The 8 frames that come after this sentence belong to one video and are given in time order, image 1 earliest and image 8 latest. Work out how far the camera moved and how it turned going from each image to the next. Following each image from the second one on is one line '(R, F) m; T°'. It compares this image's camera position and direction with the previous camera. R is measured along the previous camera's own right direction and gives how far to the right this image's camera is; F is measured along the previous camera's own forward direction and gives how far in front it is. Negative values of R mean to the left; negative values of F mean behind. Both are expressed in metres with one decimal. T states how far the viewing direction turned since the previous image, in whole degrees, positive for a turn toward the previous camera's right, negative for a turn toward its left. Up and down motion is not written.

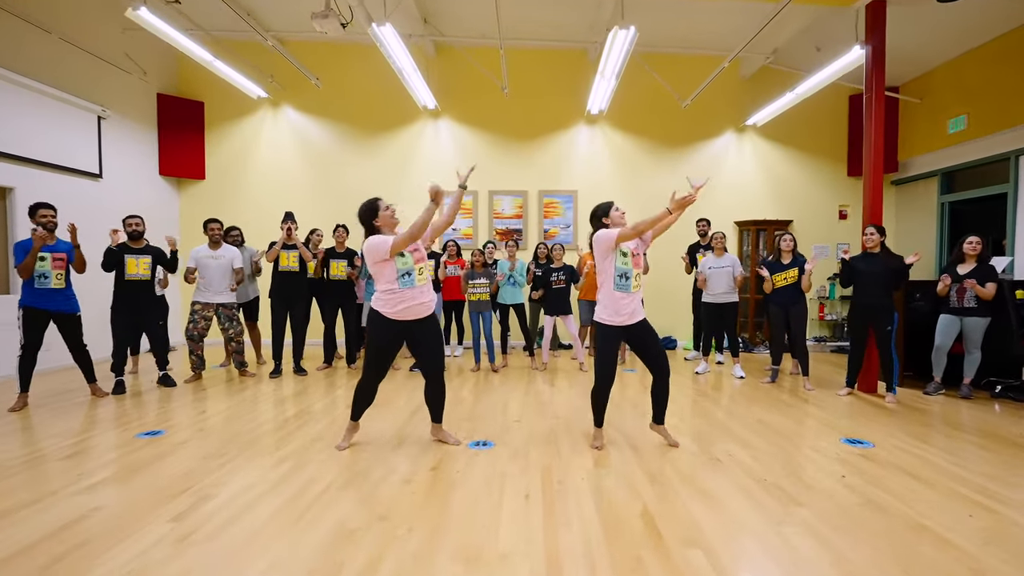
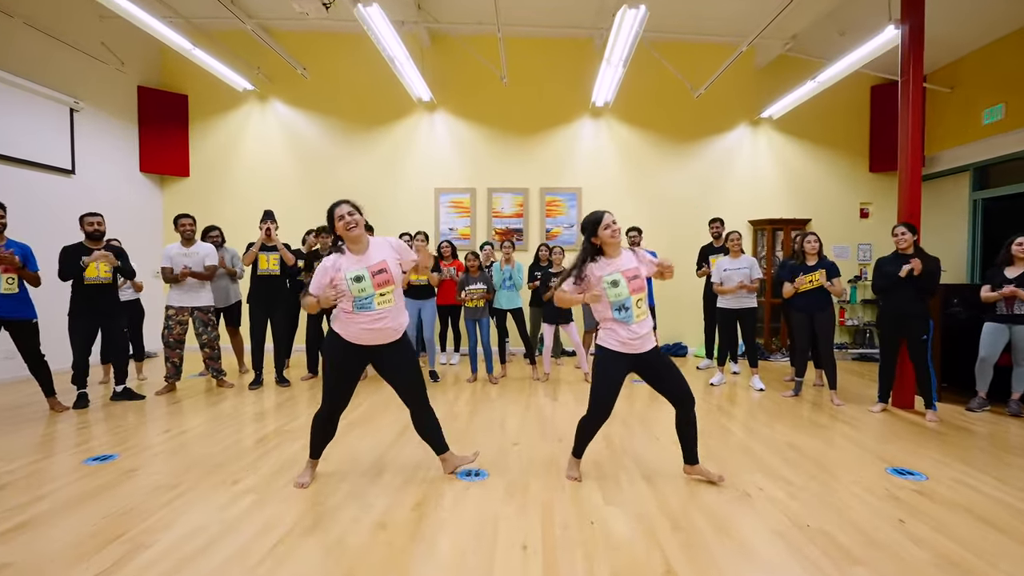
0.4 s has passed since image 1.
(0.0, +0.4) m; 0°
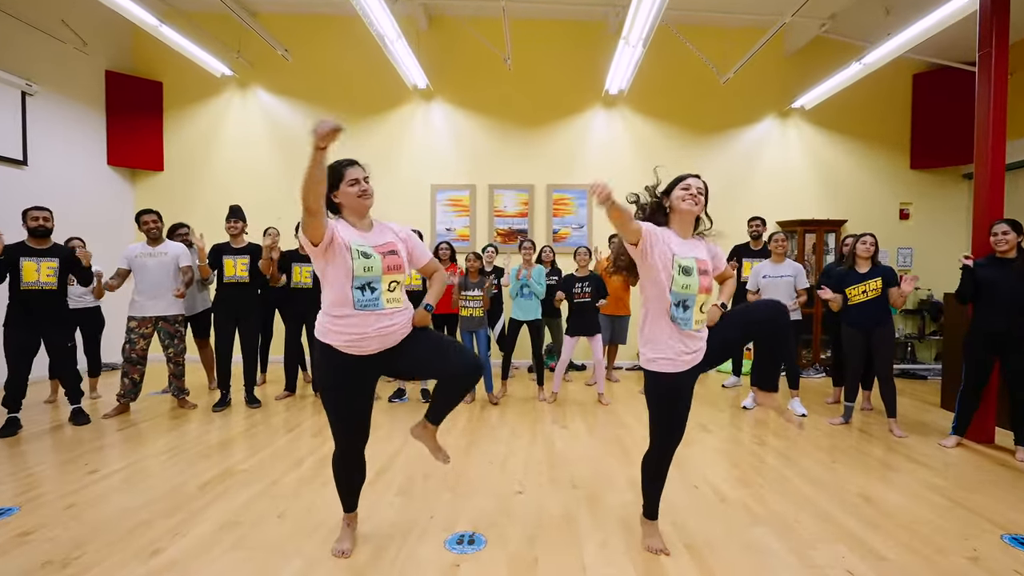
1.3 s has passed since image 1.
(0.0, +0.6) m; 0°
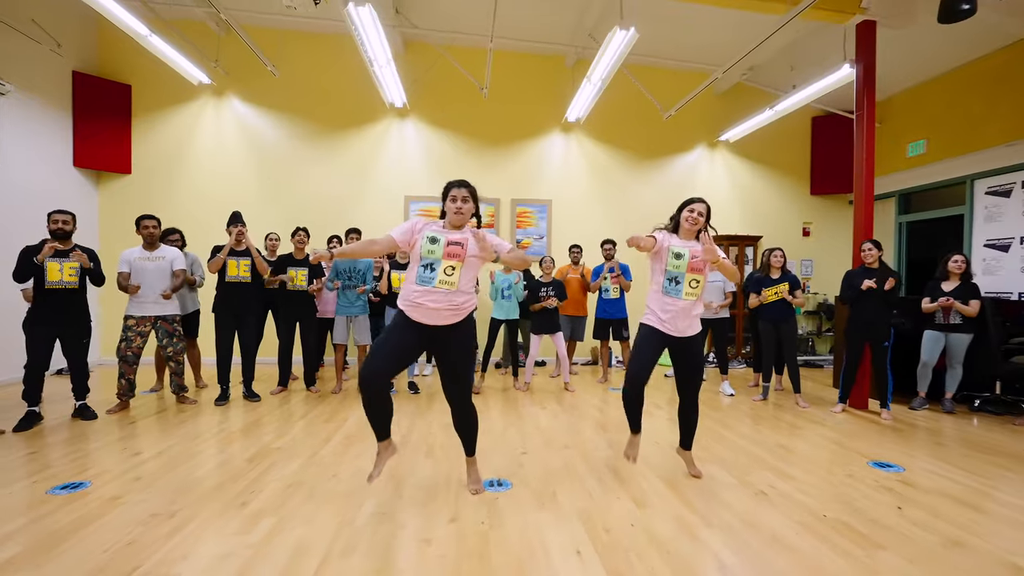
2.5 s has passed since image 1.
(-0.4, -0.5) m; +8°
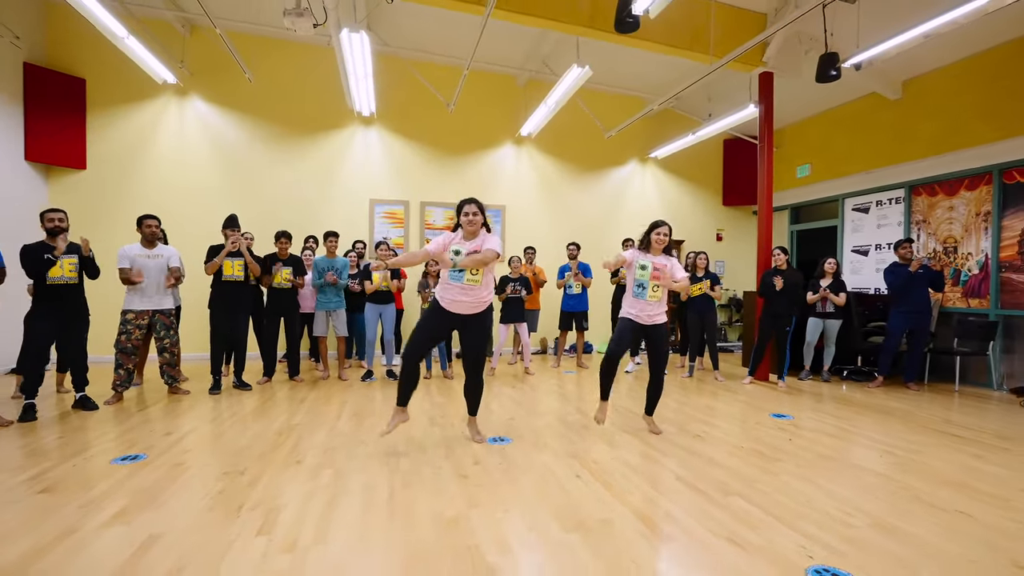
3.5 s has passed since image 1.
(-0.5, -0.6) m; +9°
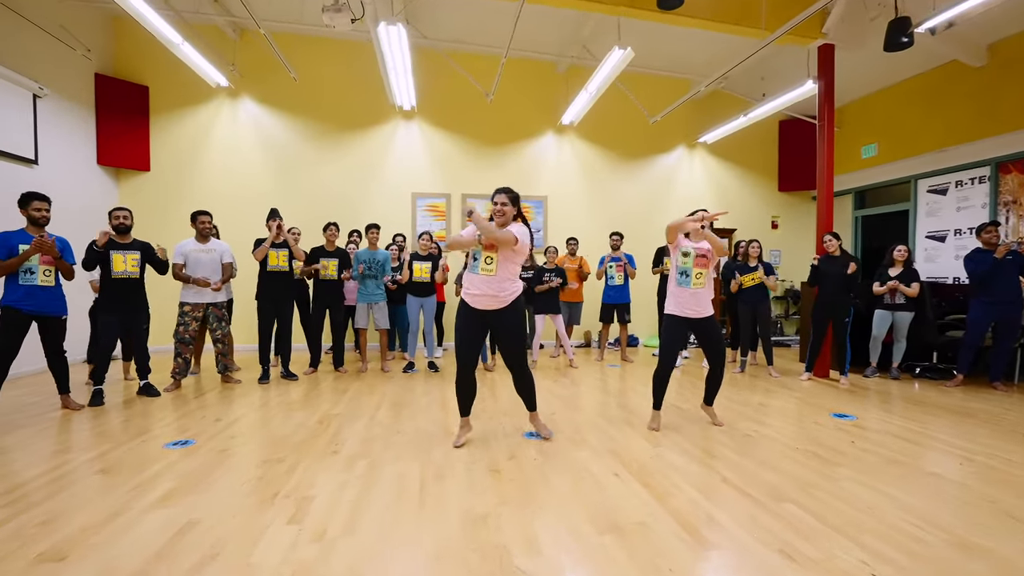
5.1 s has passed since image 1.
(+0.1, +0.1) m; -6°
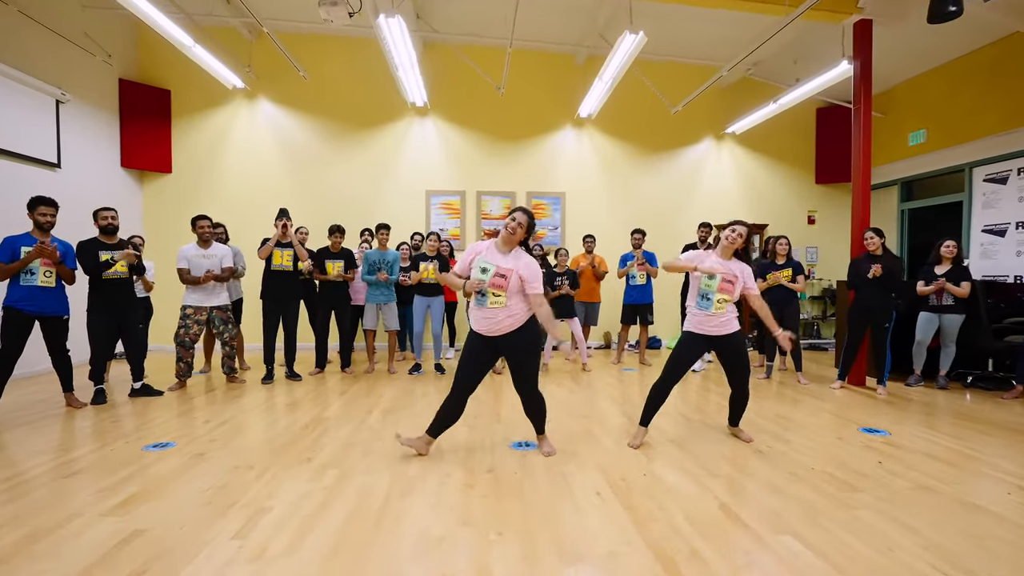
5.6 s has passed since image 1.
(+0.3, +0.2) m; -4°
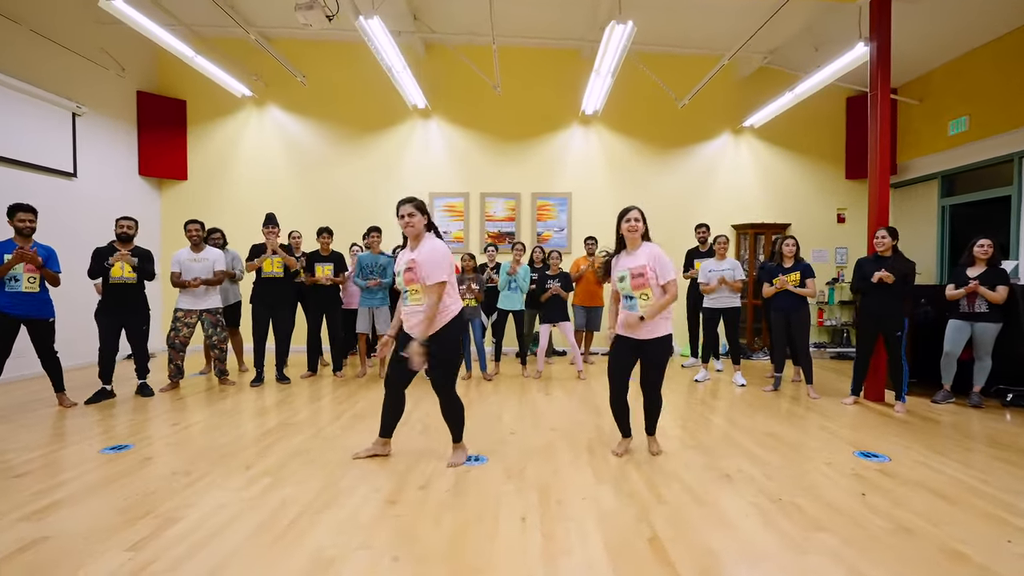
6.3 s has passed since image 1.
(+0.5, +0.2) m; -5°
